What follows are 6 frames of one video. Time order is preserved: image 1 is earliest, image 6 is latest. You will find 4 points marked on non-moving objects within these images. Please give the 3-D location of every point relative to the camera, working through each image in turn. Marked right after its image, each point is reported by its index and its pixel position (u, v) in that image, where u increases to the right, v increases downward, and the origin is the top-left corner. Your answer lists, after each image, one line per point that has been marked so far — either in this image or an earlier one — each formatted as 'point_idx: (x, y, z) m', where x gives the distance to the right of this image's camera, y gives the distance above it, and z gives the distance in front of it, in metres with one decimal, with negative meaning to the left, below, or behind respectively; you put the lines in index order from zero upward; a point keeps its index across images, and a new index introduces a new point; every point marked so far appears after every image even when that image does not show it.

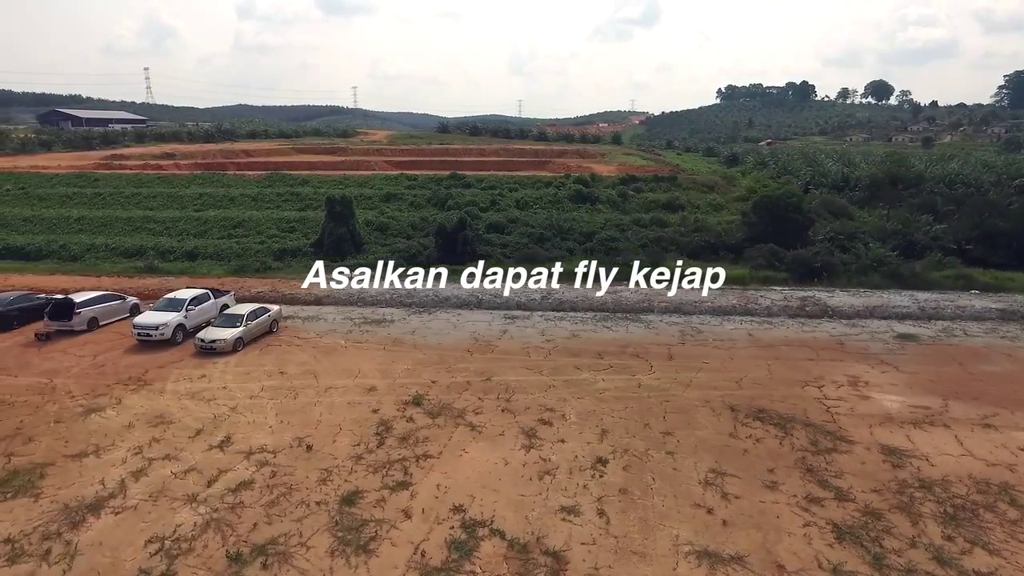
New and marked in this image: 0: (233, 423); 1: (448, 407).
0: (-4.1, -2.0, +13.7) m
1: (-1.0, -1.8, +14.6) m
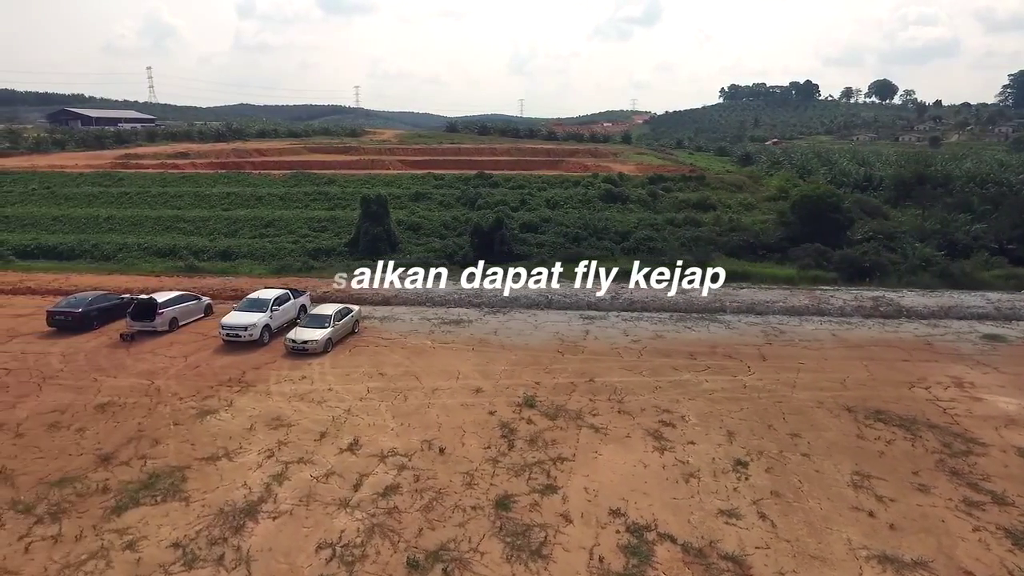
0: (-2.3, -2.0, +13.6) m
1: (+0.8, -1.9, +14.5) m
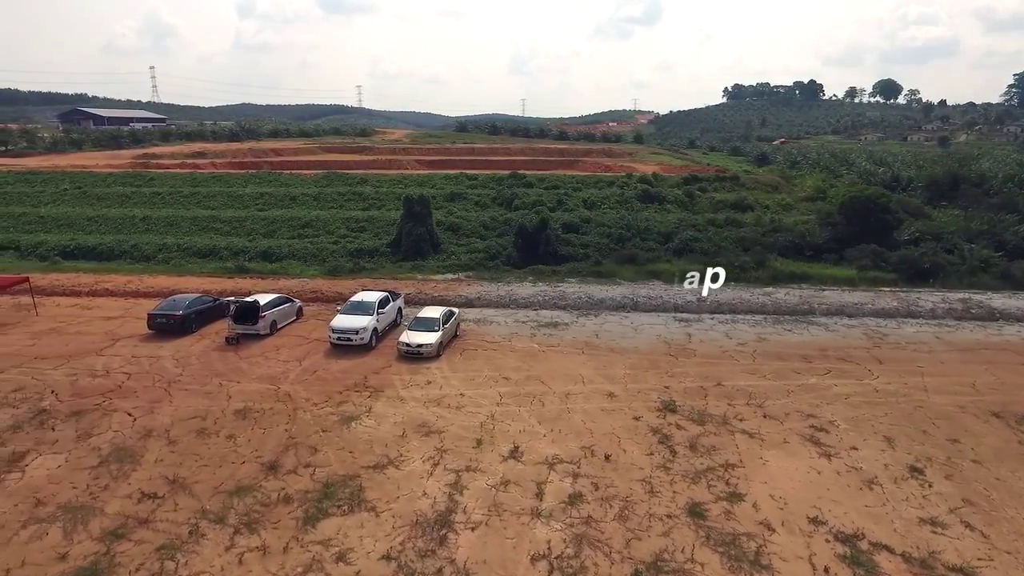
0: (-0.1, -2.0, +13.4) m
1: (+3.0, -1.9, +14.3) m
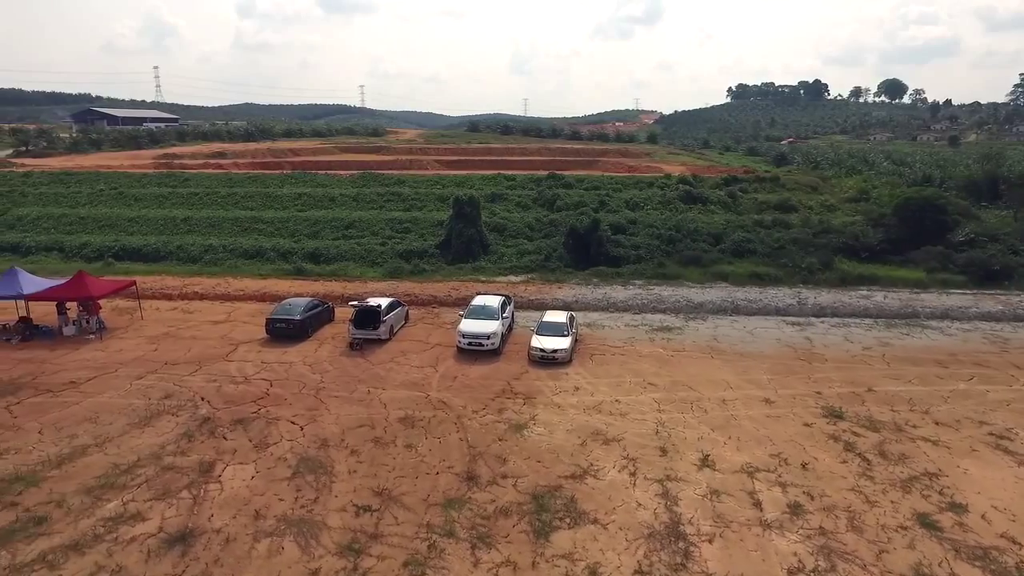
0: (+2.4, -2.1, +13.2) m
1: (+5.4, -2.0, +14.1) m
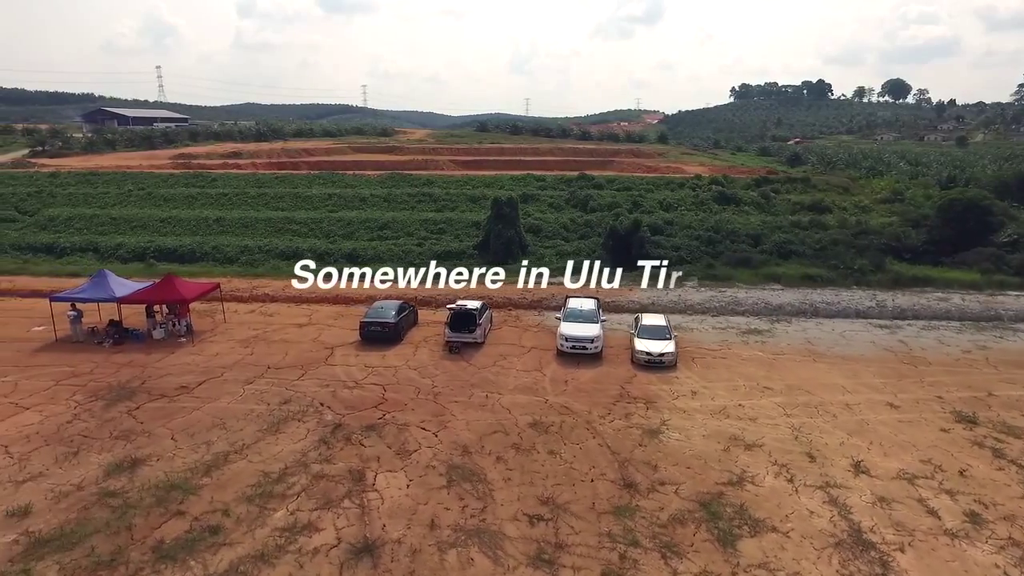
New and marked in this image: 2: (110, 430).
0: (+4.3, -2.2, +13.0) m
1: (+7.4, -2.0, +14.0) m
2: (-5.7, -2.0, +13.4) m
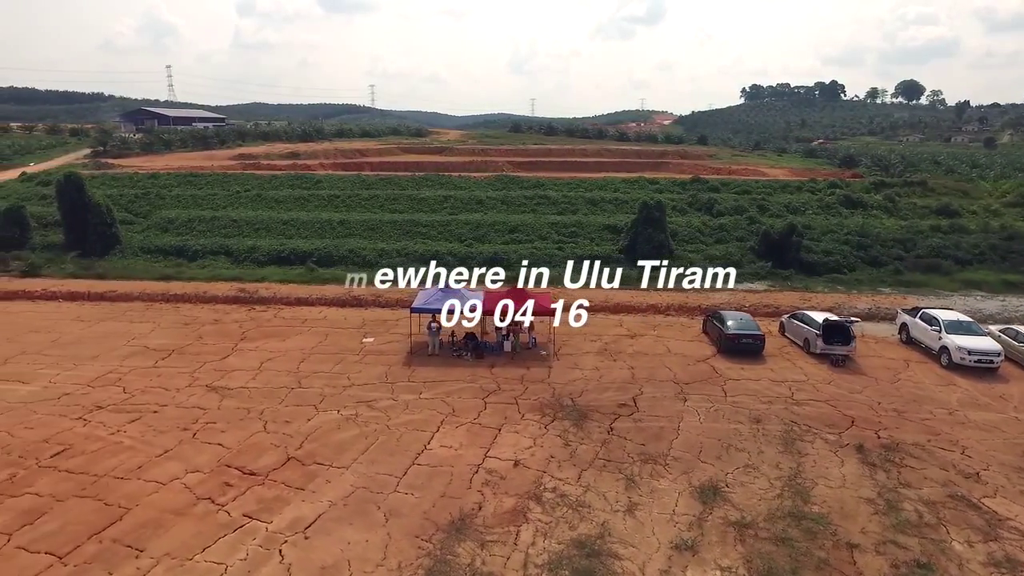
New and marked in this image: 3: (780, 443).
0: (+11.5, -2.4, +12.5) m
1: (+14.6, -2.2, +13.5) m
2: (+1.6, -2.2, +12.8) m
3: (+3.7, -2.2, +13.1) m
